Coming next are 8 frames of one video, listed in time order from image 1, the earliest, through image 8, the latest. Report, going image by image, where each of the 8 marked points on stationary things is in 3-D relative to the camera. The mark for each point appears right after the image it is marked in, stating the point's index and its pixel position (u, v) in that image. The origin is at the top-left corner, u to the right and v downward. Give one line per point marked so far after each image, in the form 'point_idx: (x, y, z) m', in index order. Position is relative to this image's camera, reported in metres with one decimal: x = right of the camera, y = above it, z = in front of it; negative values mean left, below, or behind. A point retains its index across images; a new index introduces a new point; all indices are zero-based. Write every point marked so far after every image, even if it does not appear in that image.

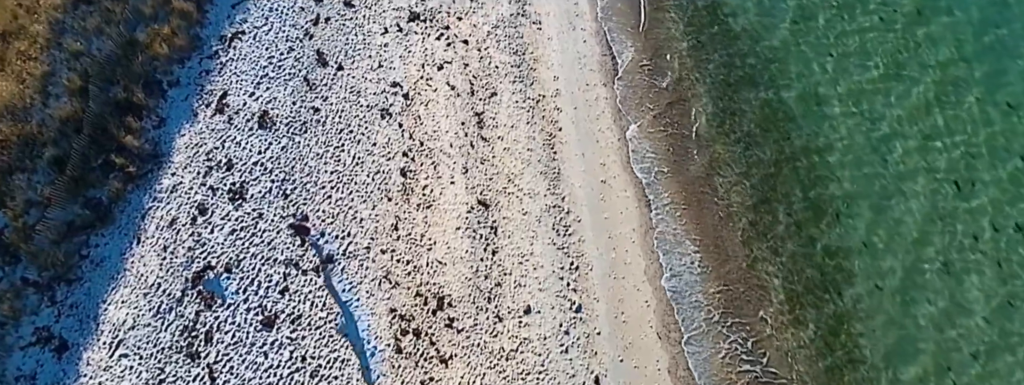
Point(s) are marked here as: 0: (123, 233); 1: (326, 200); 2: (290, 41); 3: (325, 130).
0: (-6.2, -0.6, +10.5) m
1: (-3.0, -0.1, +10.7) m
2: (-4.2, +2.8, +12.2) m
3: (-3.2, +1.1, +11.3) m
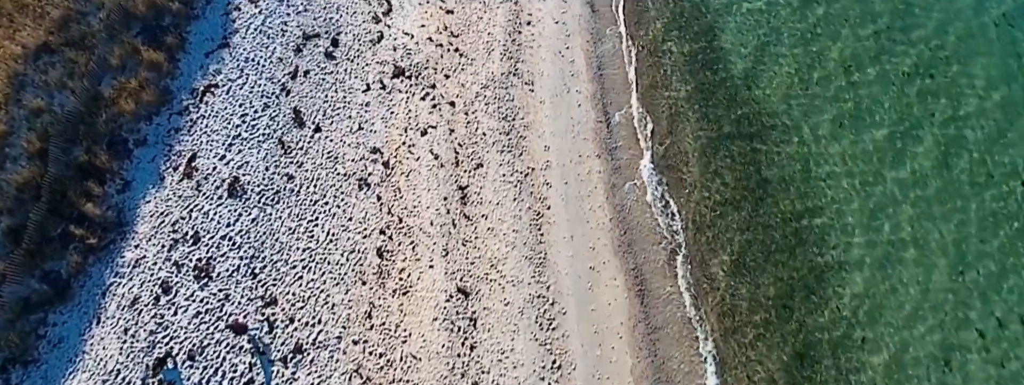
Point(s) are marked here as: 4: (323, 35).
0: (-6.5, -1.8, +9.9) m
1: (-3.3, -1.4, +10.1) m
2: (-4.3, +1.7, +11.5) m
3: (-3.5, -0.1, +10.7) m
4: (-3.5, +2.9, +12.2) m
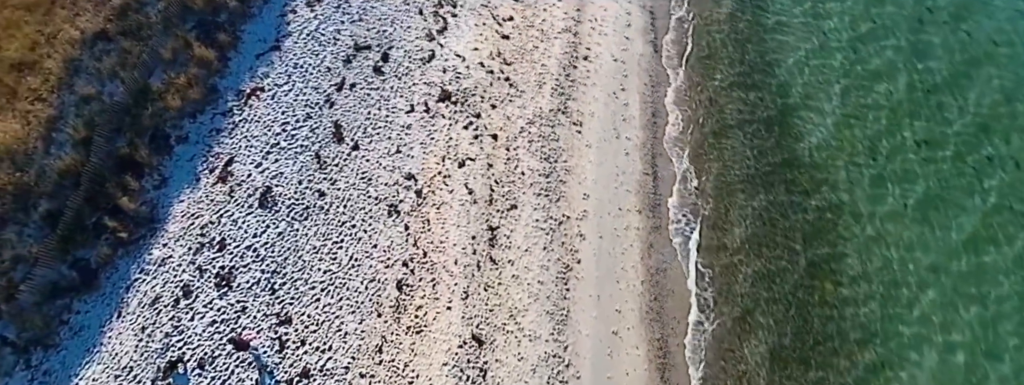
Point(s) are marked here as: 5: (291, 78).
0: (-6.2, -1.7, +10.1) m
1: (-3.0, -1.7, +10.0) m
2: (-3.5, +1.5, +11.4) m
3: (-3.0, -0.4, +10.5) m
4: (-2.5, +2.7, +12.0) m
5: (-3.9, +2.0, +11.6) m
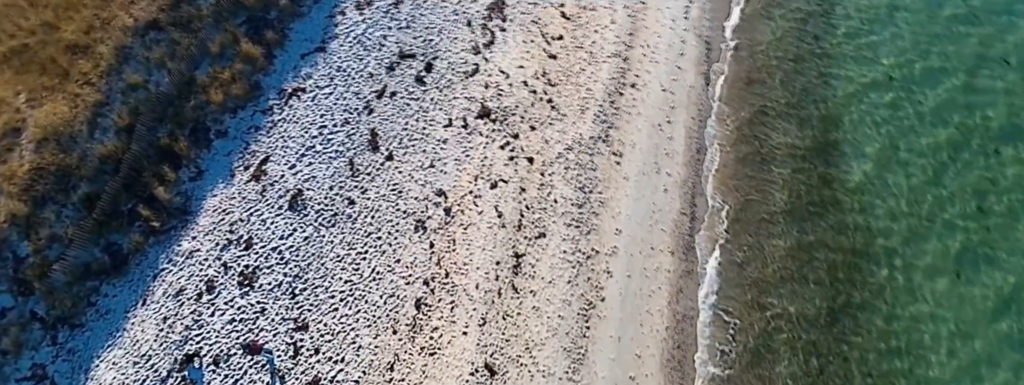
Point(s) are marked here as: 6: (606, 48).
0: (-5.9, -1.5, +10.2) m
1: (-2.7, -1.8, +9.9) m
2: (-2.8, +1.4, +11.3) m
3: (-2.5, -0.6, +10.5) m
4: (-1.7, +2.5, +11.8) m
5: (-3.2, +2.0, +11.6) m
6: (+1.7, +2.6, +11.9) m
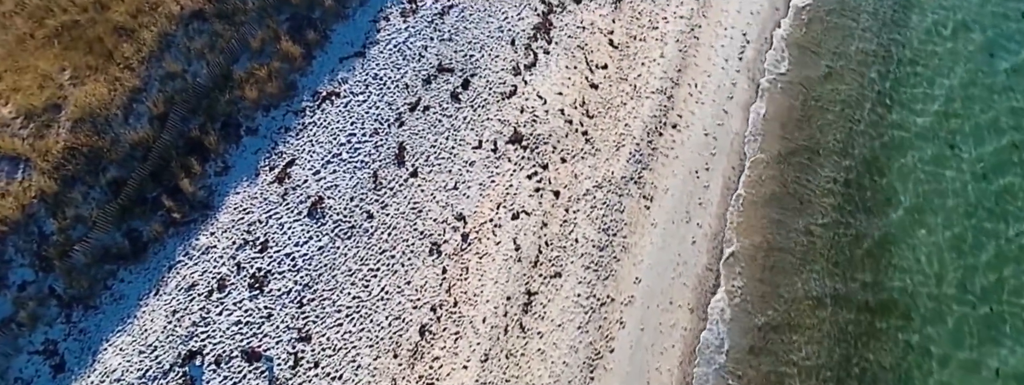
0: (-5.7, -1.3, +10.3) m
1: (-2.6, -2.0, +9.8) m
2: (-2.3, +1.2, +11.1) m
3: (-2.3, -0.8, +10.3) m
4: (-1.0, +2.1, +11.6) m
5: (-2.5, +1.8, +11.4) m
6: (+2.4, +1.9, +11.4) m
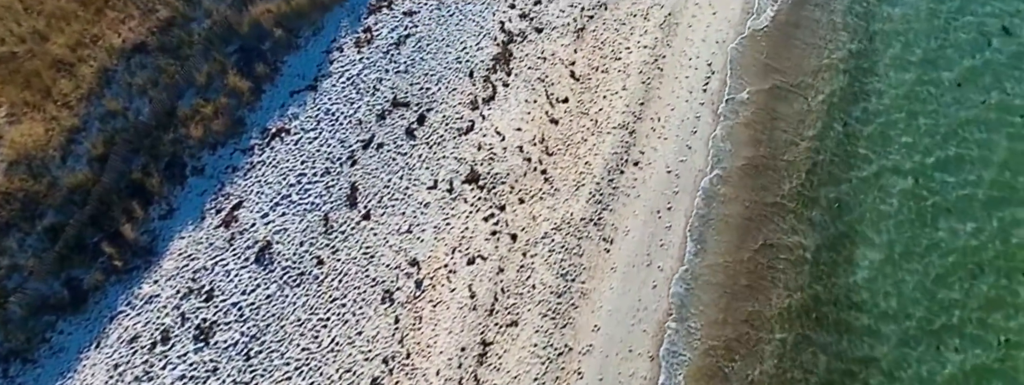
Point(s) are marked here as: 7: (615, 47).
0: (-6.4, -2.1, +9.9) m
1: (-3.3, -2.7, +9.5) m
2: (-3.0, +0.5, +10.7) m
3: (-2.9, -1.5, +9.9) m
4: (-1.7, +1.5, +11.1) m
5: (-3.2, +1.1, +11.0) m
6: (+1.7, +1.3, +11.0) m
7: (+1.8, +2.6, +11.7) m
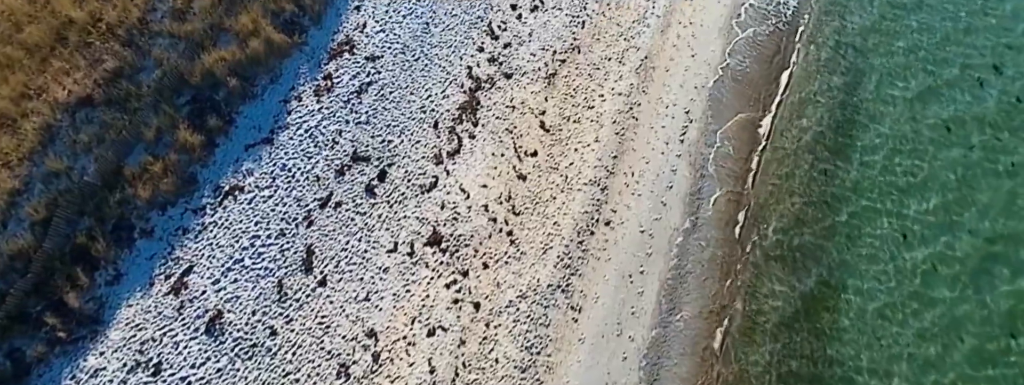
0: (-6.9, -3.1, +9.4) m
1: (-3.8, -3.7, +9.0) m
2: (-3.5, -0.4, +10.2) m
3: (-3.5, -2.5, +9.4) m
4: (-2.2, +0.5, +10.6) m
5: (-3.8, +0.2, +10.4) m
6: (+1.1, +0.3, +10.4) m
7: (+1.3, +1.7, +11.1) m
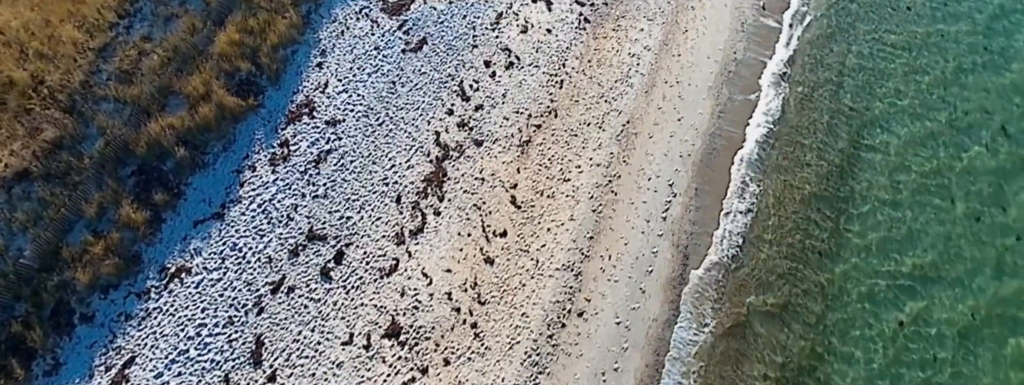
0: (-7.5, -4.3, +8.9) m
1: (-4.4, -5.0, +8.4) m
2: (-4.0, -1.7, +9.5) m
3: (-4.0, -3.7, +8.8) m
4: (-2.7, -0.7, +9.8) m
5: (-4.3, -1.0, +9.7) m
6: (+0.7, -0.9, +9.6) m
7: (+0.8, +0.4, +10.2) m
